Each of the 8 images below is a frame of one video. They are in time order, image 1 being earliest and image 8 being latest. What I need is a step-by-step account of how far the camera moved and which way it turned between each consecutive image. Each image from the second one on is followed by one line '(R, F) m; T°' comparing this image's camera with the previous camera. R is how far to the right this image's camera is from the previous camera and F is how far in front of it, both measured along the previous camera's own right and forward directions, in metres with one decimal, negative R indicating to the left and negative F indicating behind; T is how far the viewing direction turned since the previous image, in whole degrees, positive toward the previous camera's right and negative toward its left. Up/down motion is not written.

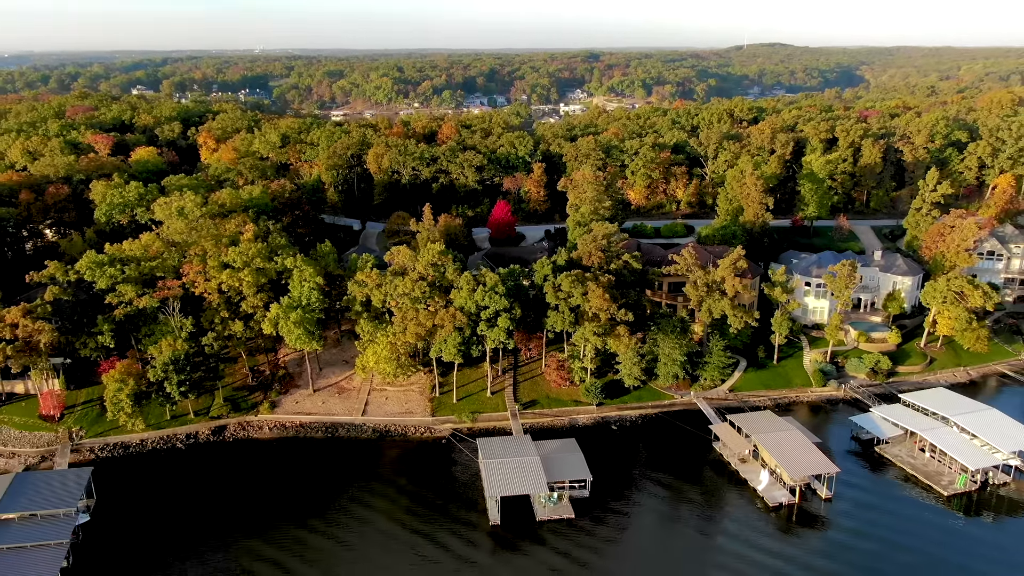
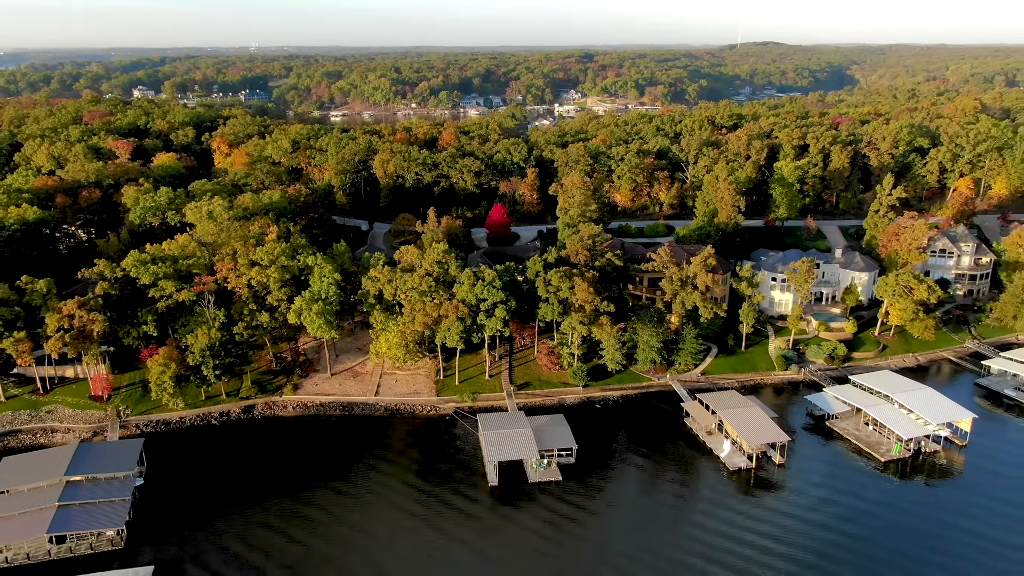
(0.0, -3.5) m; 0°
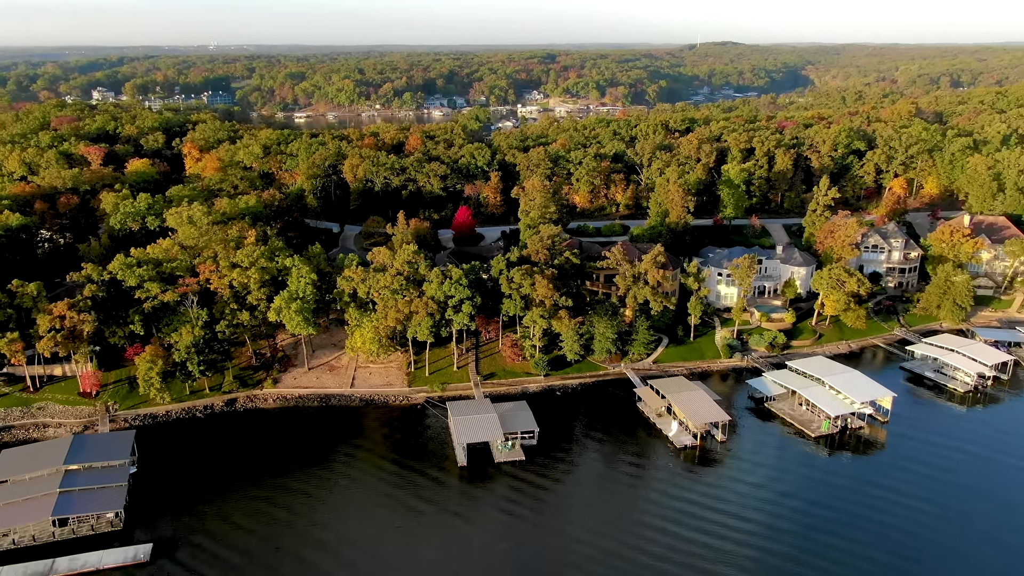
(0.0, -2.4) m; +2°
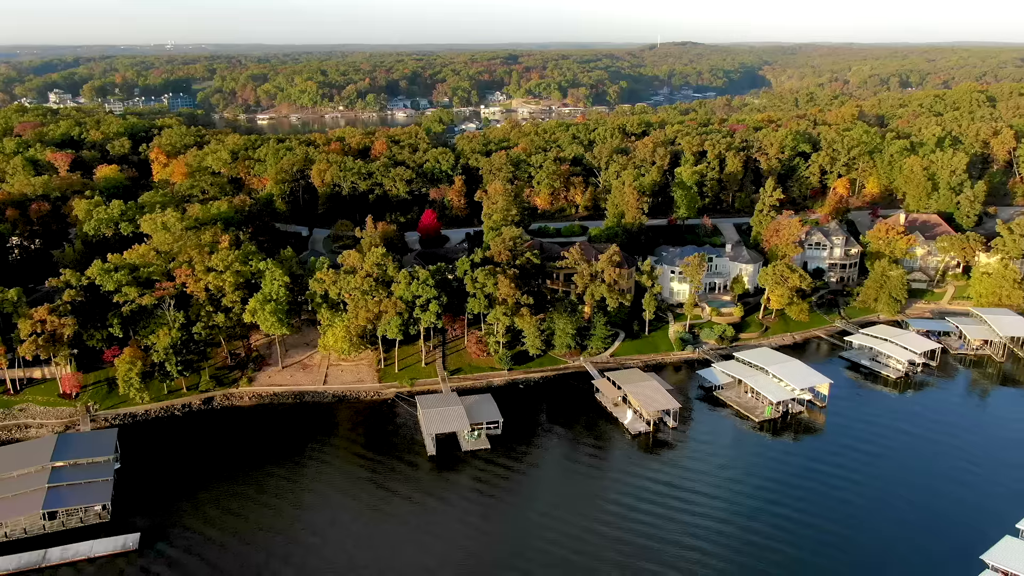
(+0.1, -1.9) m; +2°
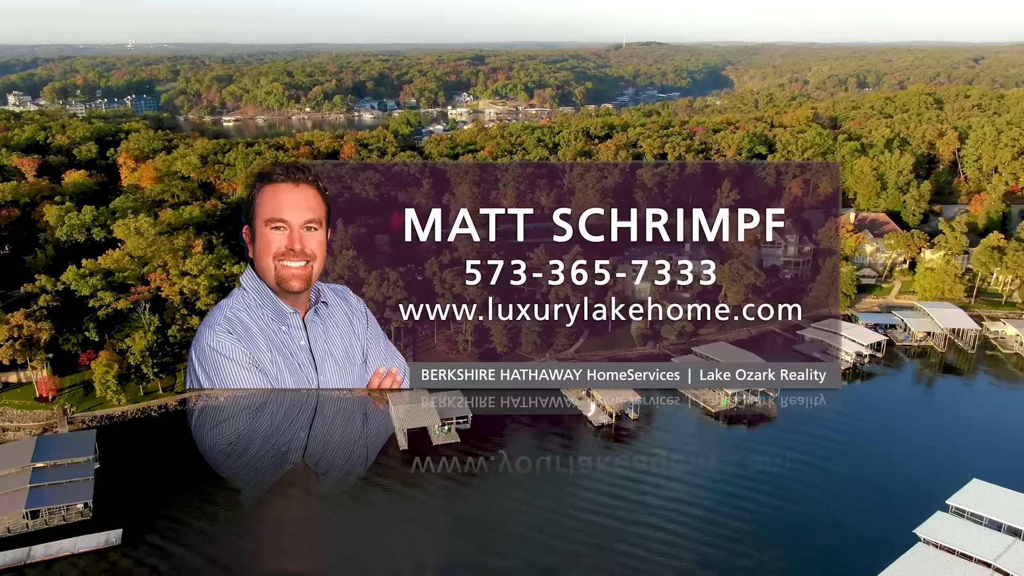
(+0.1, -1.3) m; +2°
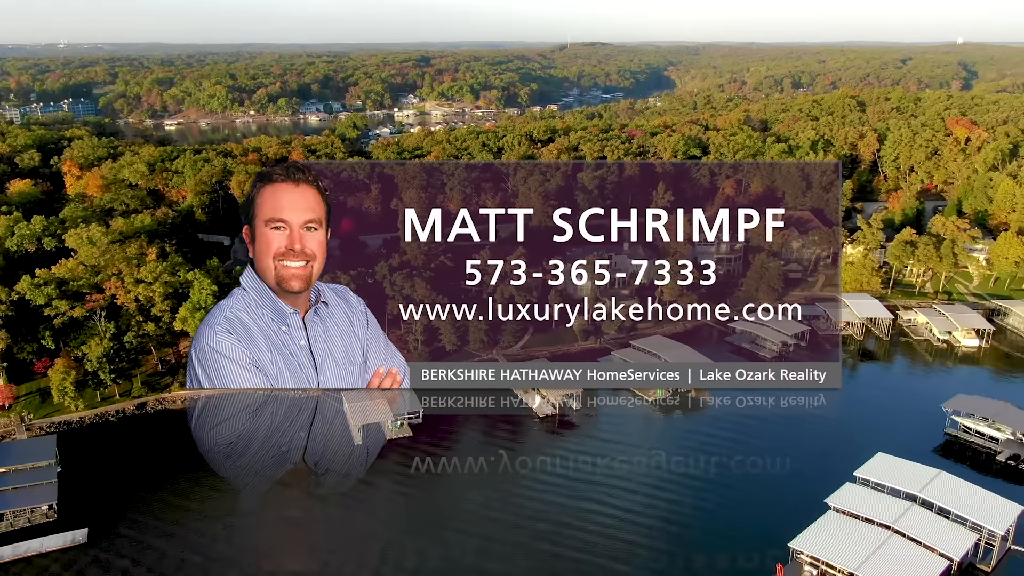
(+0.2, -1.9) m; +4°
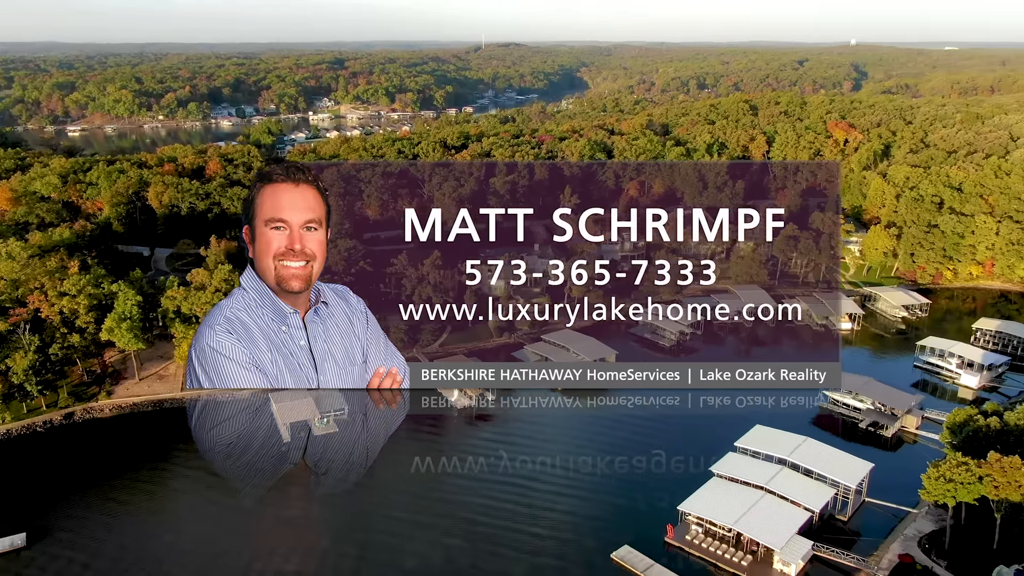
(+0.3, -2.6) m; +6°
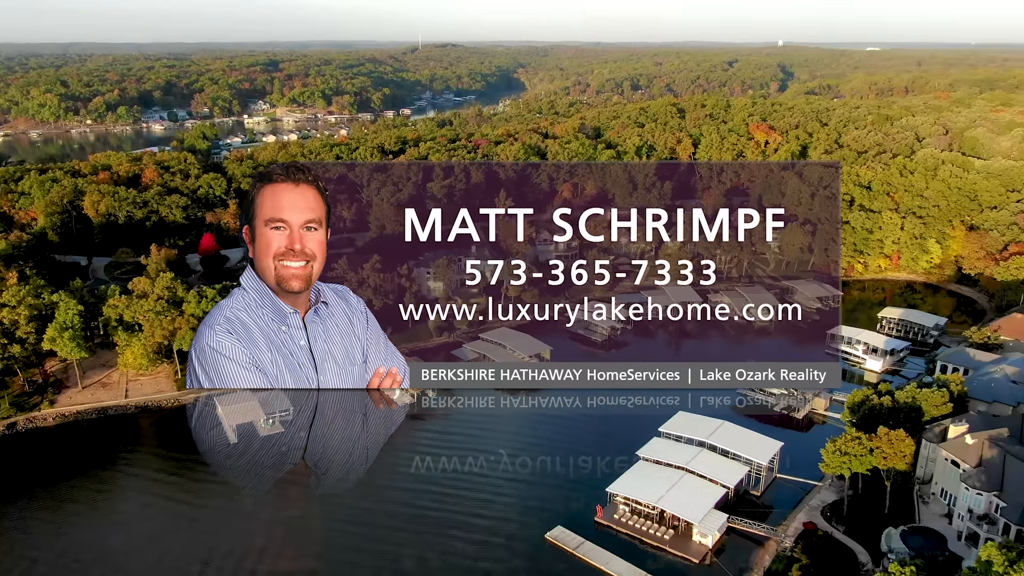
(+0.3, -1.8) m; +4°
